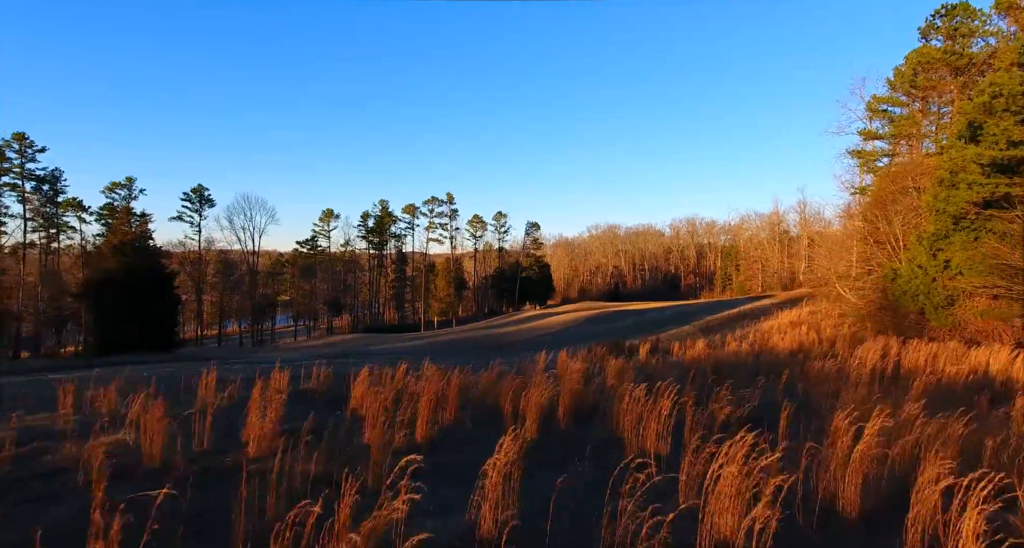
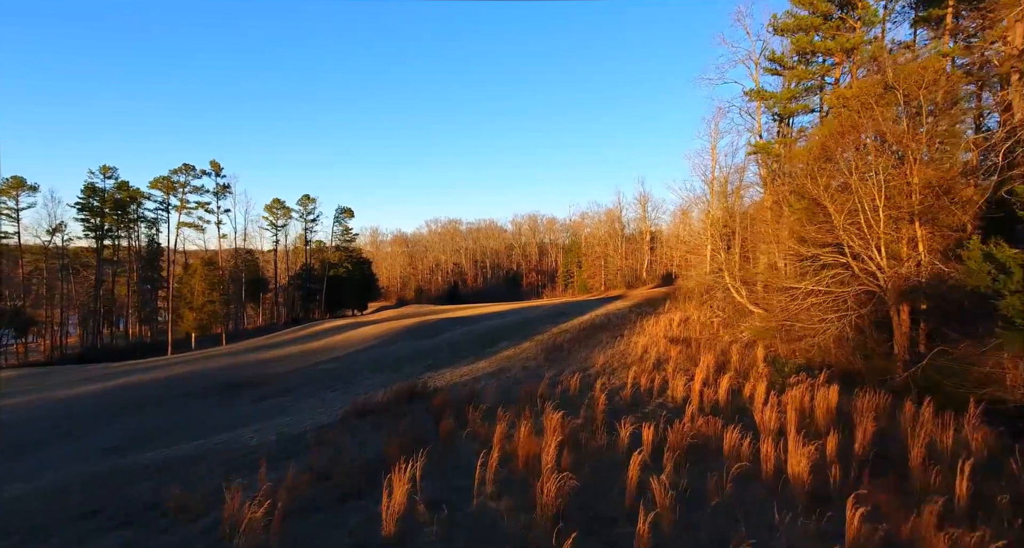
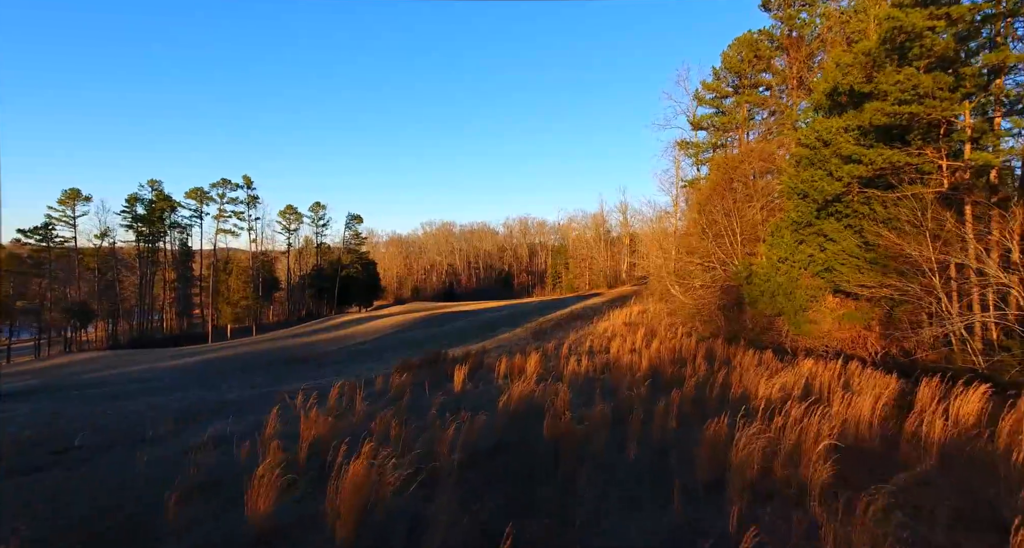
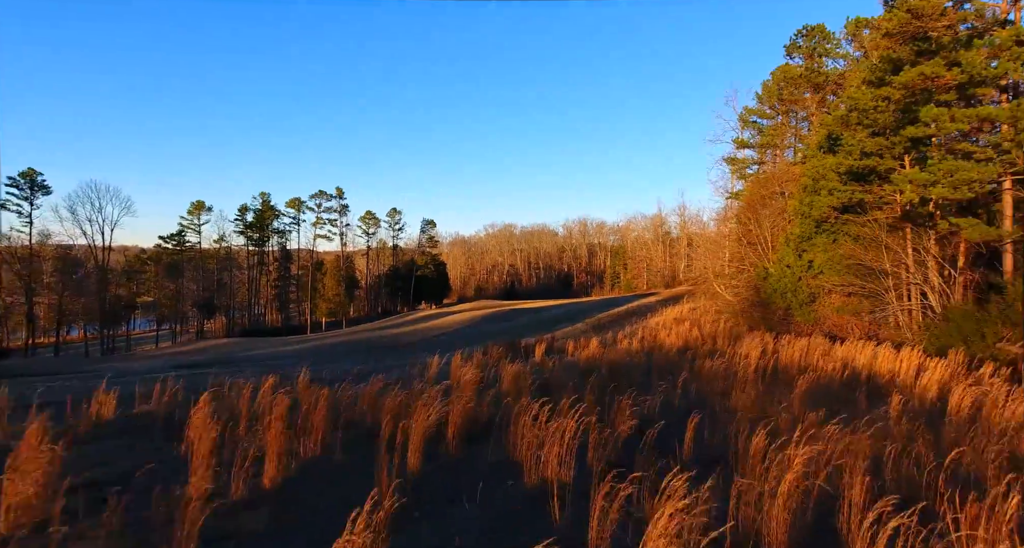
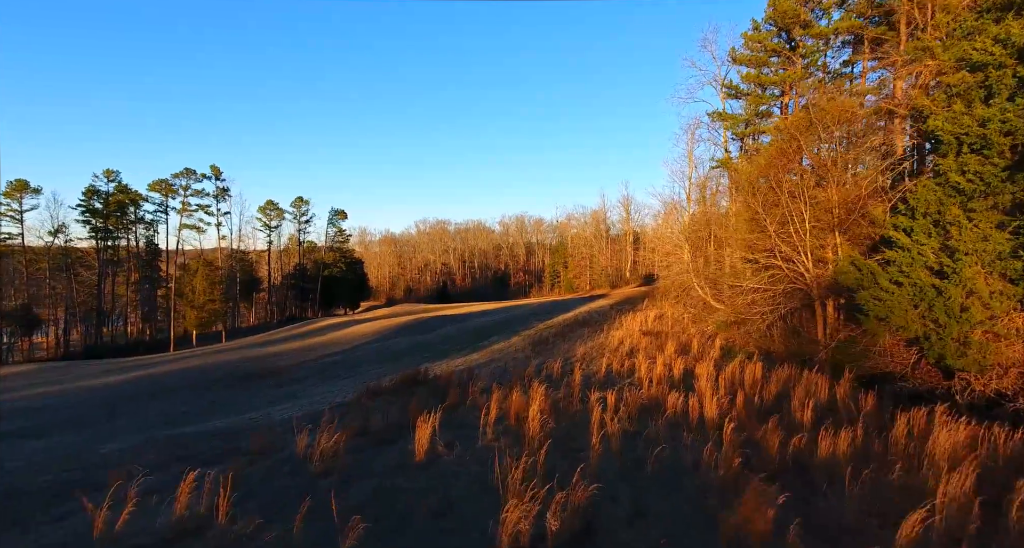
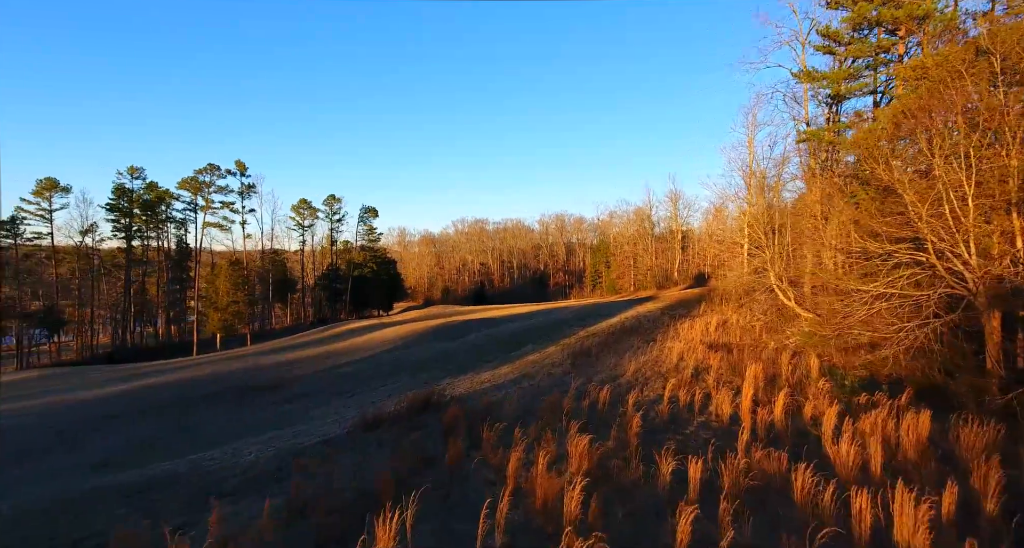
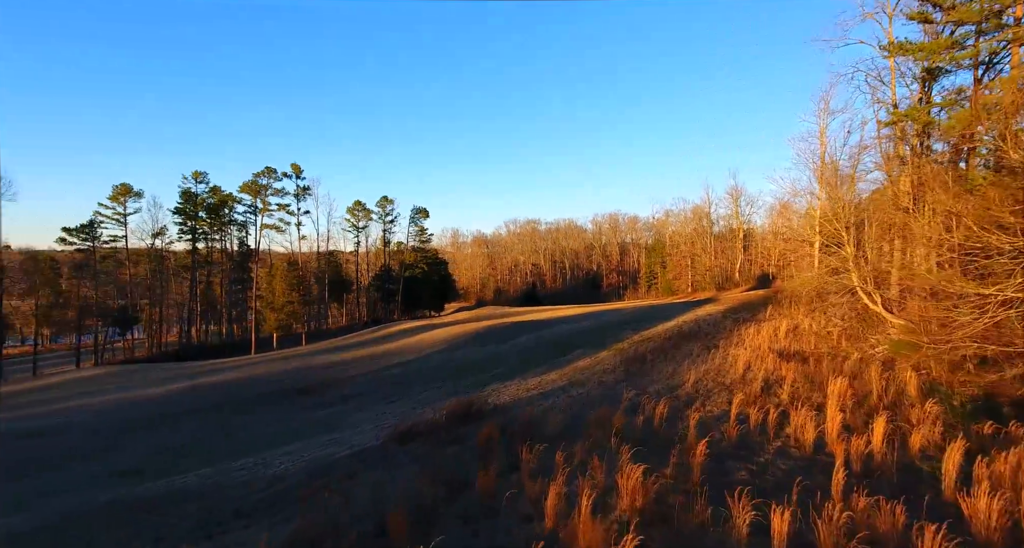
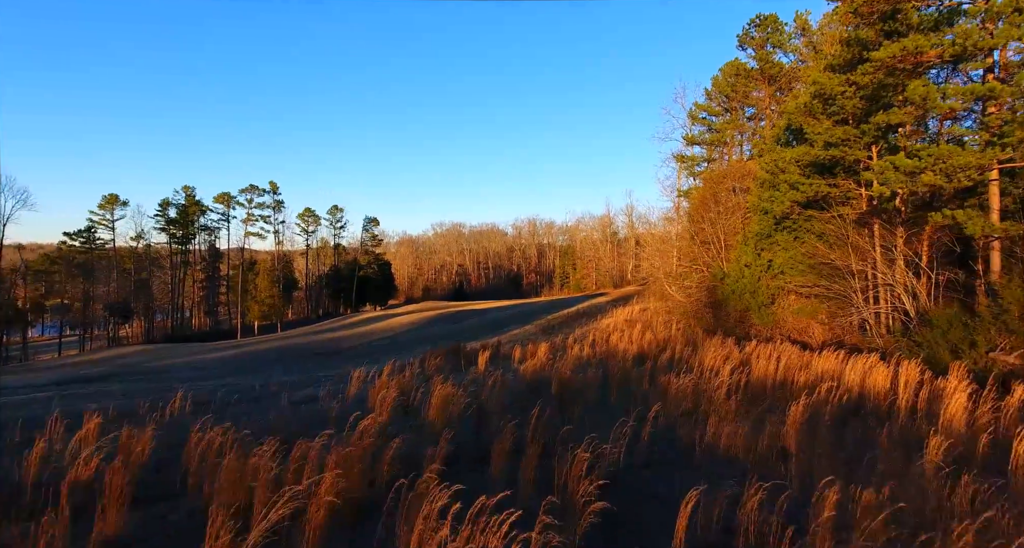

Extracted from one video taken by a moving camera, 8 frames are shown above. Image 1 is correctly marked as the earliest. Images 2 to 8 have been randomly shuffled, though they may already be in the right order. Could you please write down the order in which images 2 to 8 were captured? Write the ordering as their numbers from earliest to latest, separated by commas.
4, 8, 3, 5, 2, 6, 7
